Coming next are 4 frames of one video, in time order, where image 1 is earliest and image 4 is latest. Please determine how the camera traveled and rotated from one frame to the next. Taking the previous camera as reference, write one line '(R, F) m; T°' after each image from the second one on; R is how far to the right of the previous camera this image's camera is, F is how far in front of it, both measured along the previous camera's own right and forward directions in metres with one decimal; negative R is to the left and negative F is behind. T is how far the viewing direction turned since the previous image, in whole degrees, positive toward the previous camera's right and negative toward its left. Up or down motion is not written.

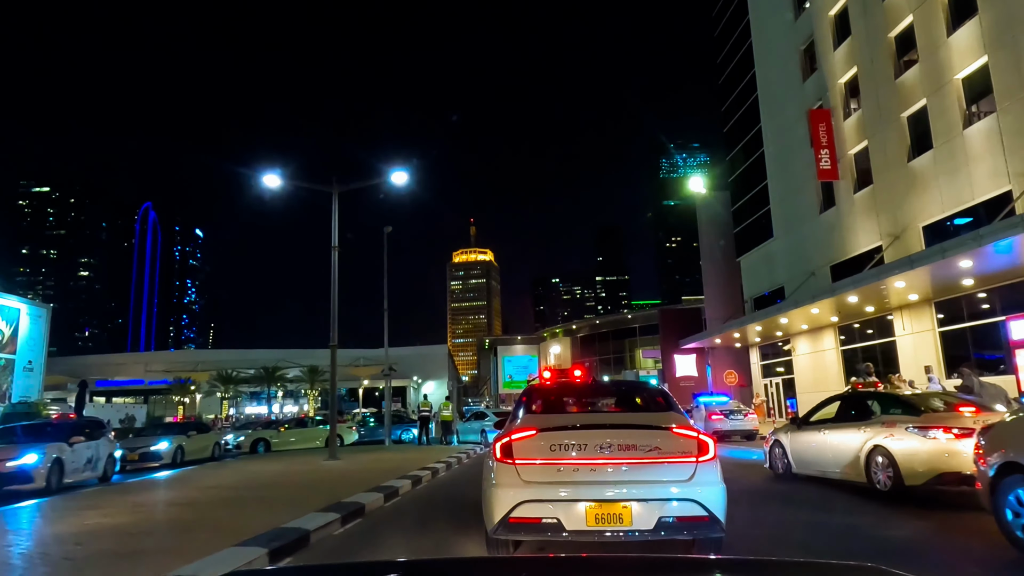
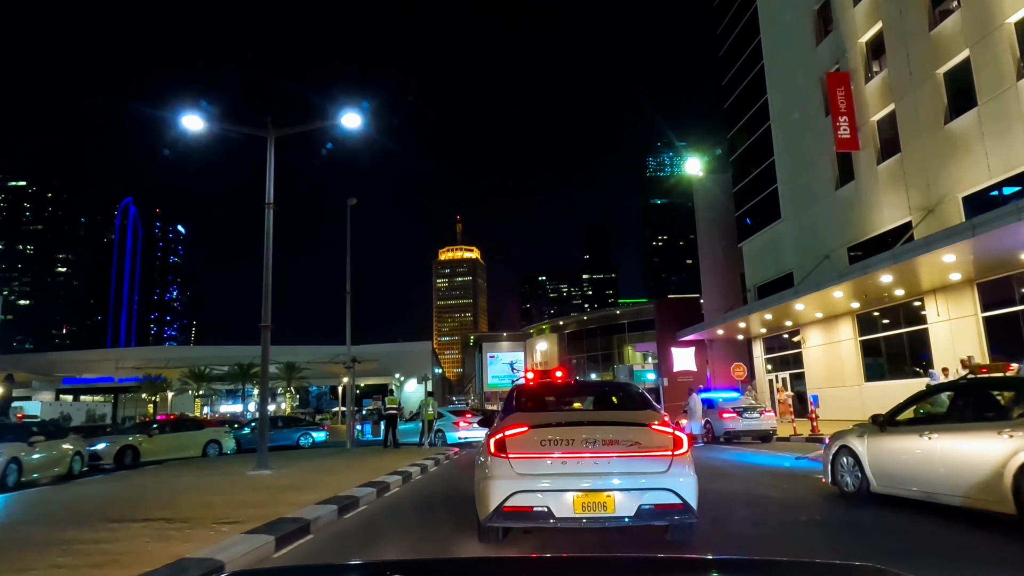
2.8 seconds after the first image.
(+0.2, +2.9) m; +1°
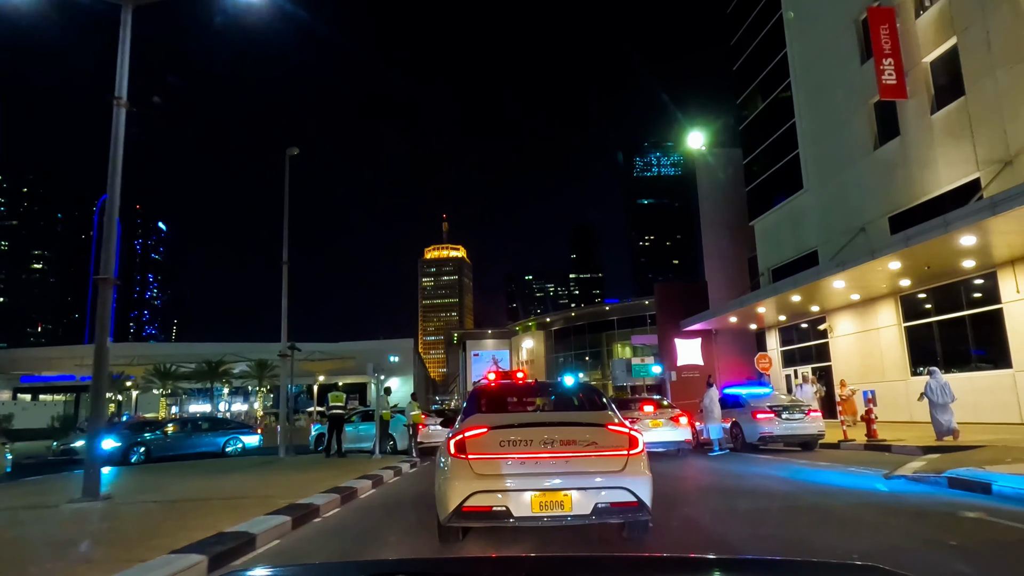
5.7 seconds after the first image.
(+0.2, +4.0) m; +1°
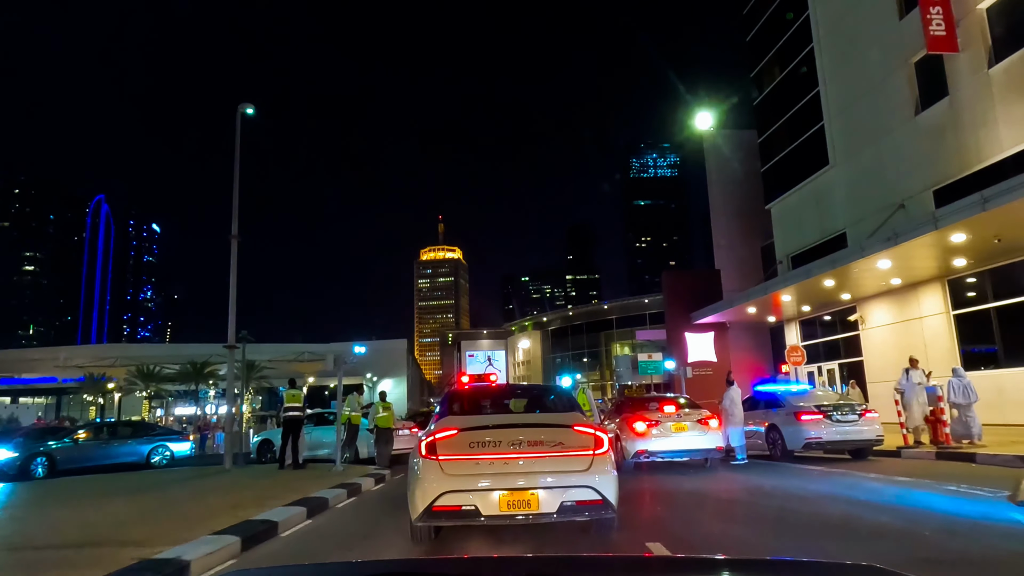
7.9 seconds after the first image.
(+0.1, +2.6) m; 0°
